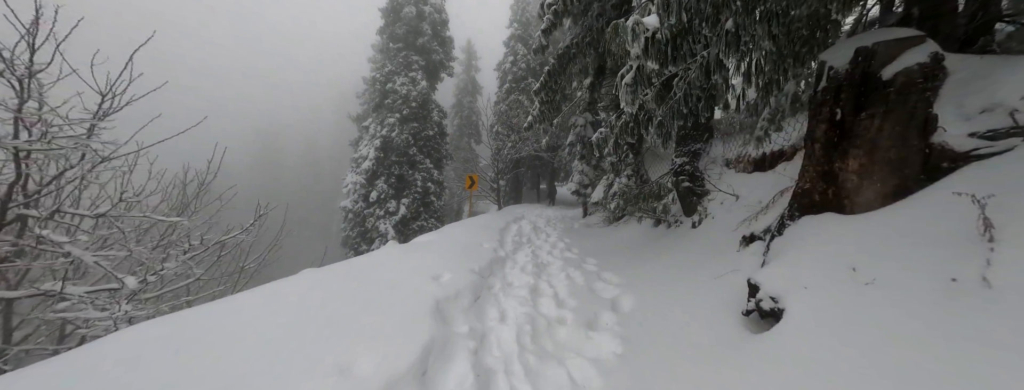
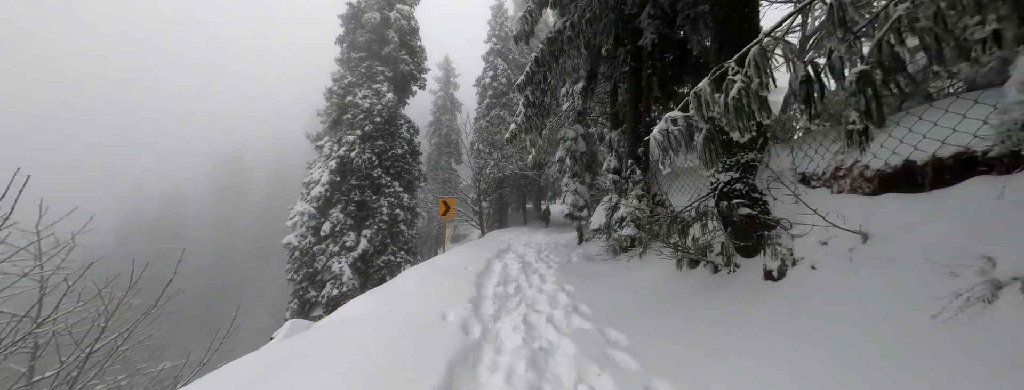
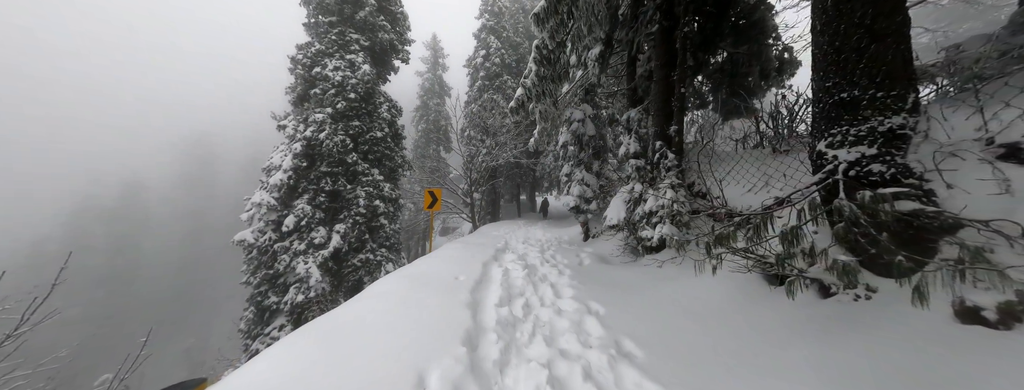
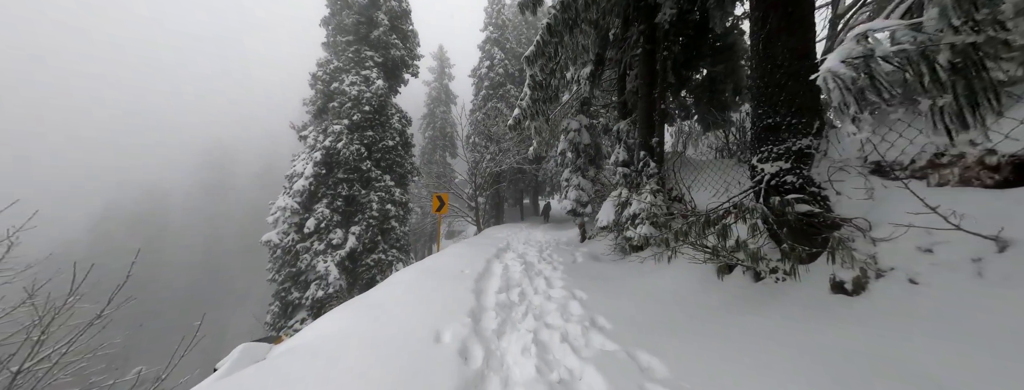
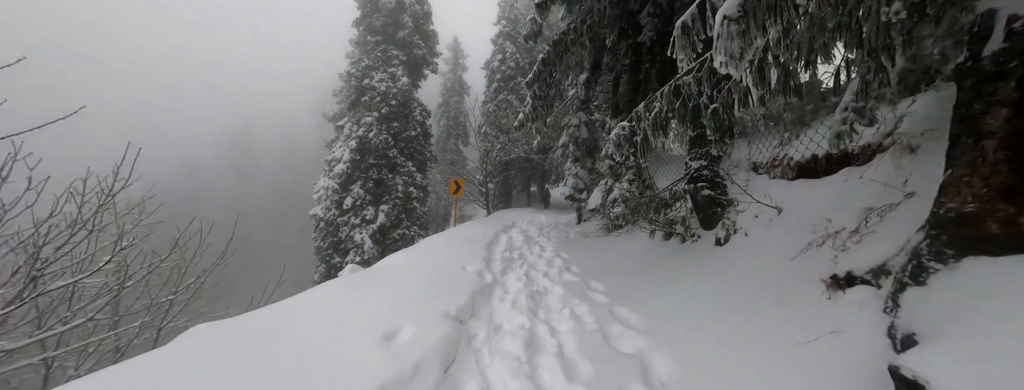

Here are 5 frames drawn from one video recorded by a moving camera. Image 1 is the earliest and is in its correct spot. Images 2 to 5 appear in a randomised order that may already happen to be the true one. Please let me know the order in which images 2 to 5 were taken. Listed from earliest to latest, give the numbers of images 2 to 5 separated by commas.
5, 2, 4, 3
